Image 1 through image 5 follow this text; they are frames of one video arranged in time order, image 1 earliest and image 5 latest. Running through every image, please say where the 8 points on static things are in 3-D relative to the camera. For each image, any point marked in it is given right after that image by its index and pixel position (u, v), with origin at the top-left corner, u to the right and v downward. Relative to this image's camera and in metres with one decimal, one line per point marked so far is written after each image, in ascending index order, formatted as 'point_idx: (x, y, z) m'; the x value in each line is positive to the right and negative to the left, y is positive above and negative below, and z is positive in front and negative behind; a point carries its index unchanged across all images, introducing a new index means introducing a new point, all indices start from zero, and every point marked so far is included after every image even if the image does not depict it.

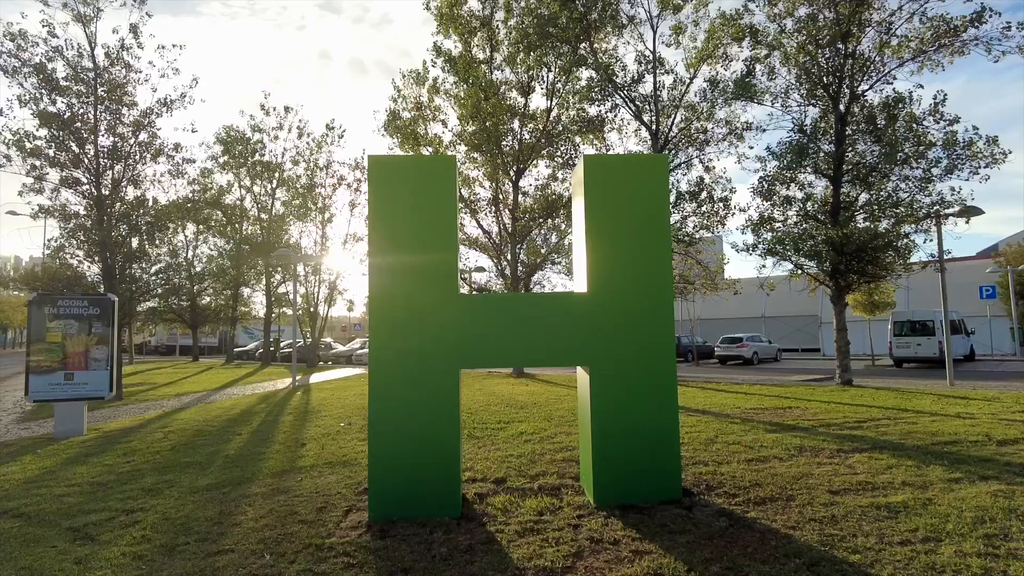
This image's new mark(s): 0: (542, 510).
0: (+0.3, -2.1, +6.2) m
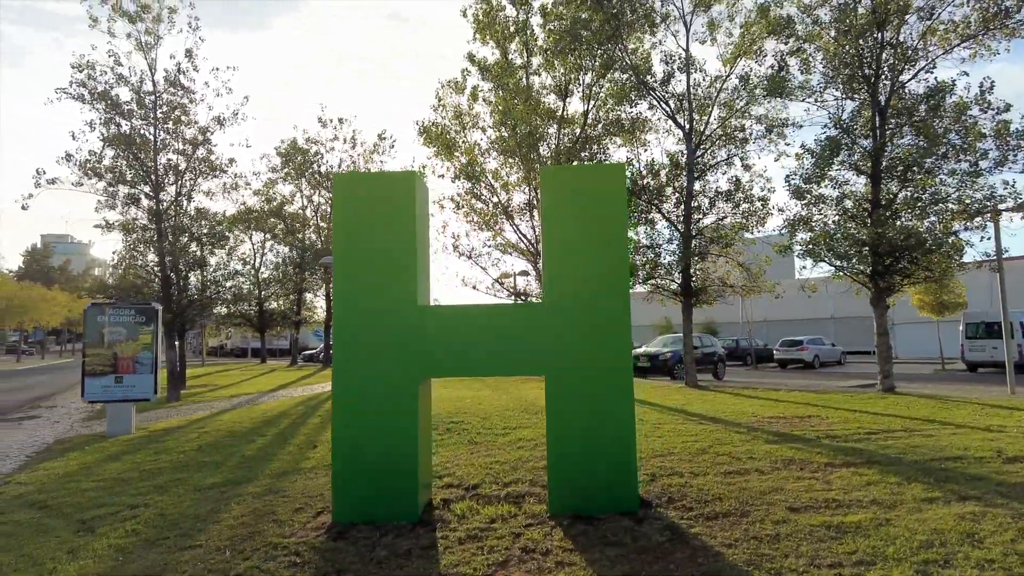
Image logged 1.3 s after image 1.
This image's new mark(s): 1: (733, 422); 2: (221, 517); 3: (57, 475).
0: (-0.2, -2.2, +6.3) m
1: (+3.6, -2.2, +10.6) m
2: (-3.1, -2.4, +6.9) m
3: (-6.5, -2.7, +9.3) m
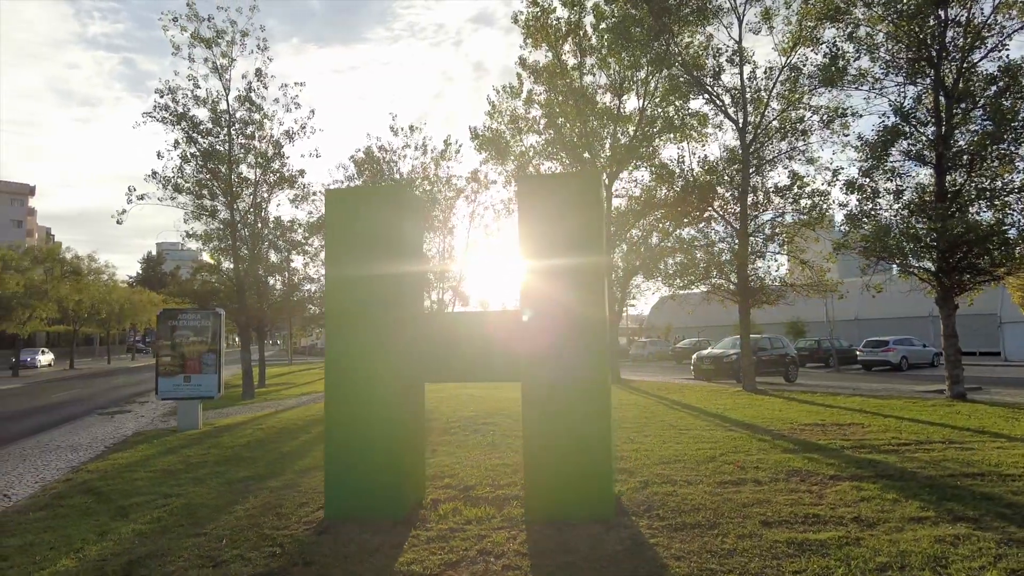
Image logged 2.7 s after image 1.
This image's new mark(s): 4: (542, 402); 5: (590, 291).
0: (-0.4, -2.3, +6.5) m
1: (+3.9, -2.2, +10.2) m
2: (-3.2, -2.5, +7.5) m
3: (-6.2, -2.8, +10.4) m
4: (+0.3, -1.2, +6.5) m
5: (+0.8, -0.1, +6.6) m
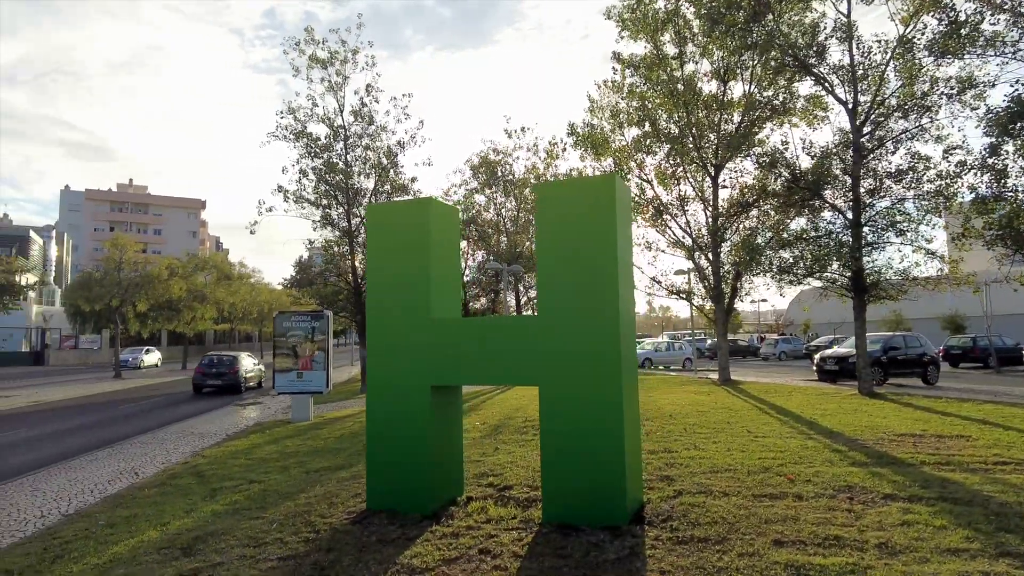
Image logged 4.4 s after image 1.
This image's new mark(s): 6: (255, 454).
0: (-0.2, -2.4, +6.7) m
1: (+4.8, -2.2, +9.4) m
2: (-2.7, -2.6, +8.2) m
3: (-5.1, -2.9, +11.8) m
4: (+0.5, -1.3, +6.6) m
5: (+1.0, -0.1, +6.5) m
6: (-4.4, -2.9, +11.2) m
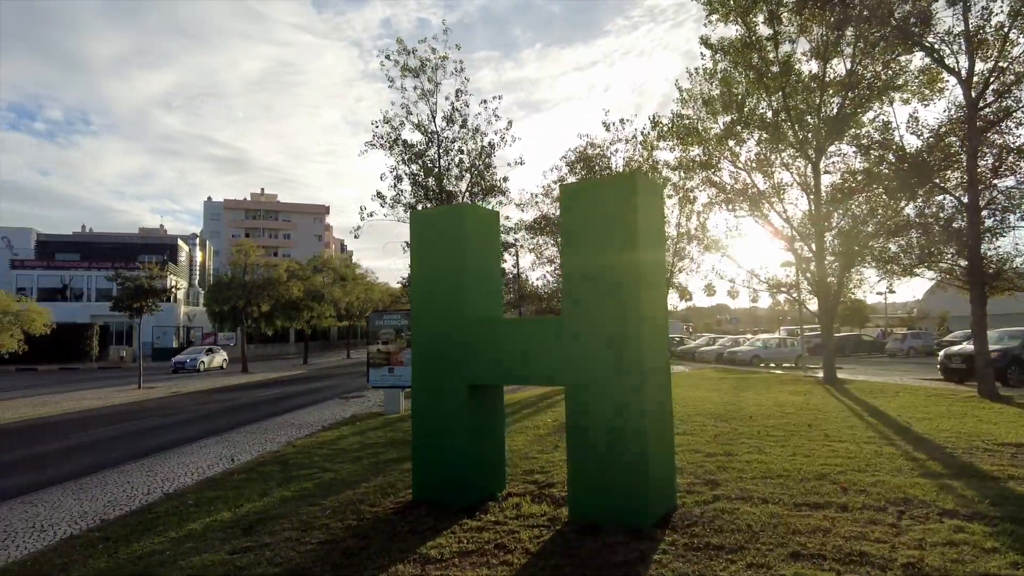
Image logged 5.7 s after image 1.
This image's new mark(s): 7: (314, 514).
0: (+0.1, -2.4, +6.8) m
1: (+5.5, -2.1, +8.5) m
2: (-2.1, -2.7, +8.8) m
3: (-3.7, -3.0, +12.7) m
4: (+0.7, -1.3, +6.6) m
5: (+1.2, -0.1, +6.4) m
6: (-3.2, -2.9, +12.0) m
7: (-2.3, -2.6, +7.6) m
